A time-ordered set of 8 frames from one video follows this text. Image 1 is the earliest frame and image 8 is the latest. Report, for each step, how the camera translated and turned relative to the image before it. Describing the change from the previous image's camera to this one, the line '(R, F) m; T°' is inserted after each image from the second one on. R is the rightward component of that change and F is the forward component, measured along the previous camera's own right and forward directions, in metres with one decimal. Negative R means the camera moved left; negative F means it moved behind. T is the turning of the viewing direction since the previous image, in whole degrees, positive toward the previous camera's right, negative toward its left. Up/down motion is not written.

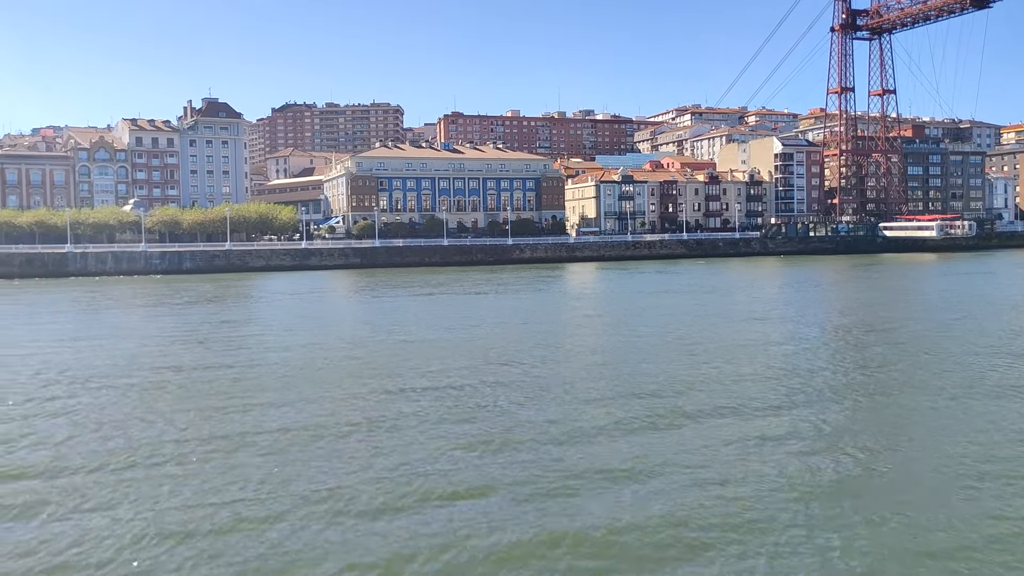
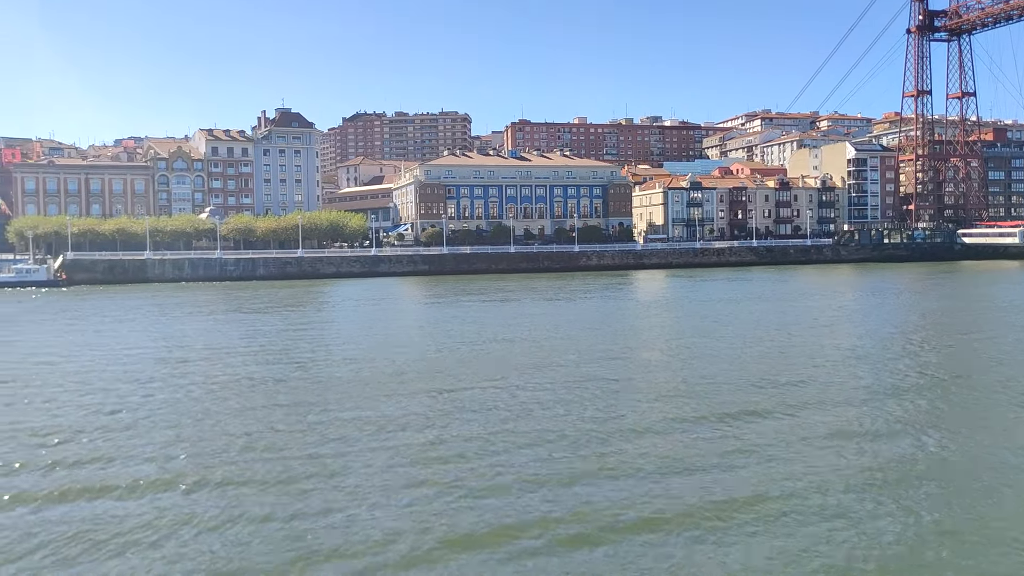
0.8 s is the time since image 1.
(0.0, -0.1) m; -4°
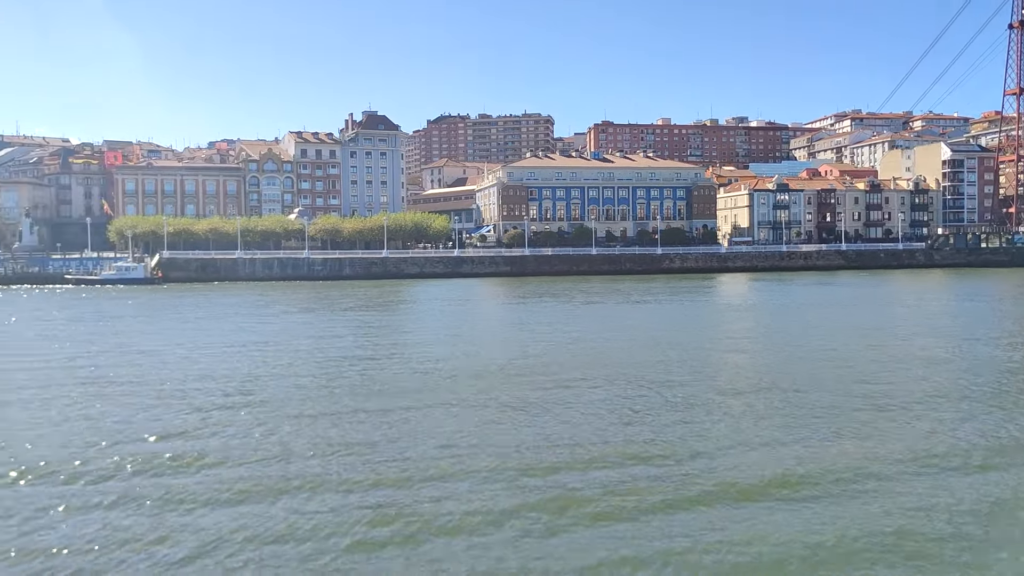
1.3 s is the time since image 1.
(+0.1, -0.1) m; -5°
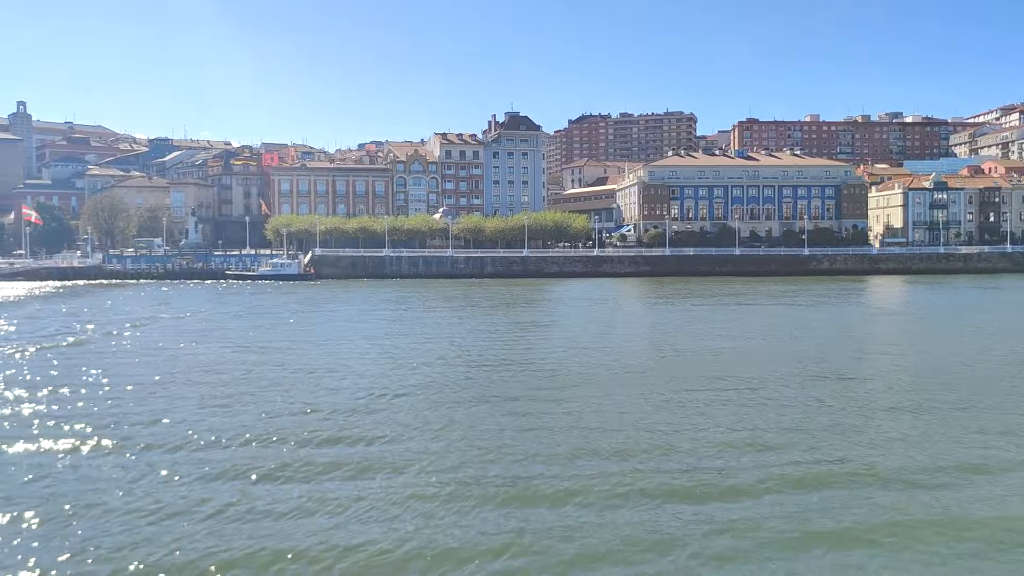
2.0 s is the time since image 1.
(+0.9, -0.1) m; -9°
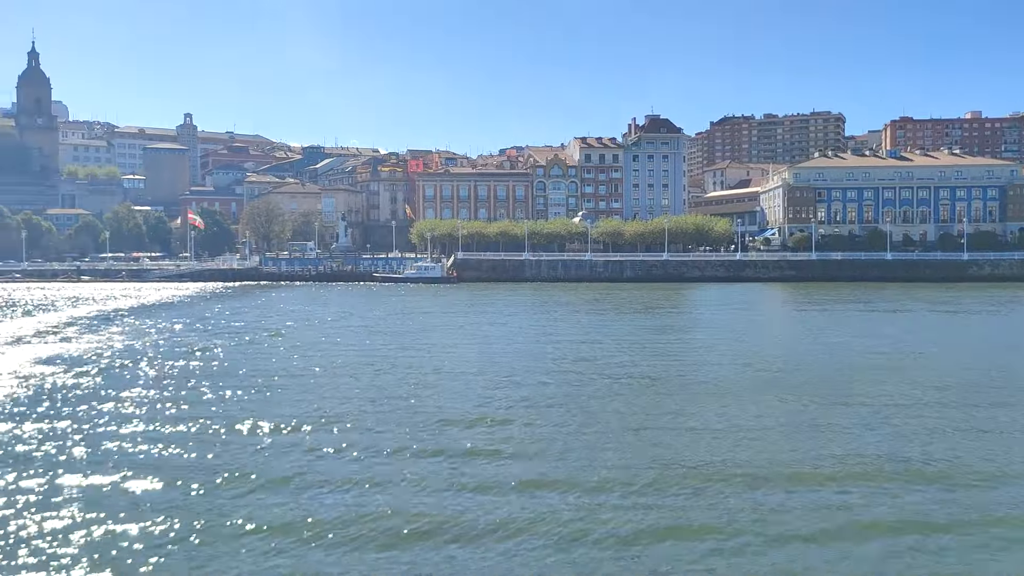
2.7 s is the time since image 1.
(0.0, -0.4) m; -8°
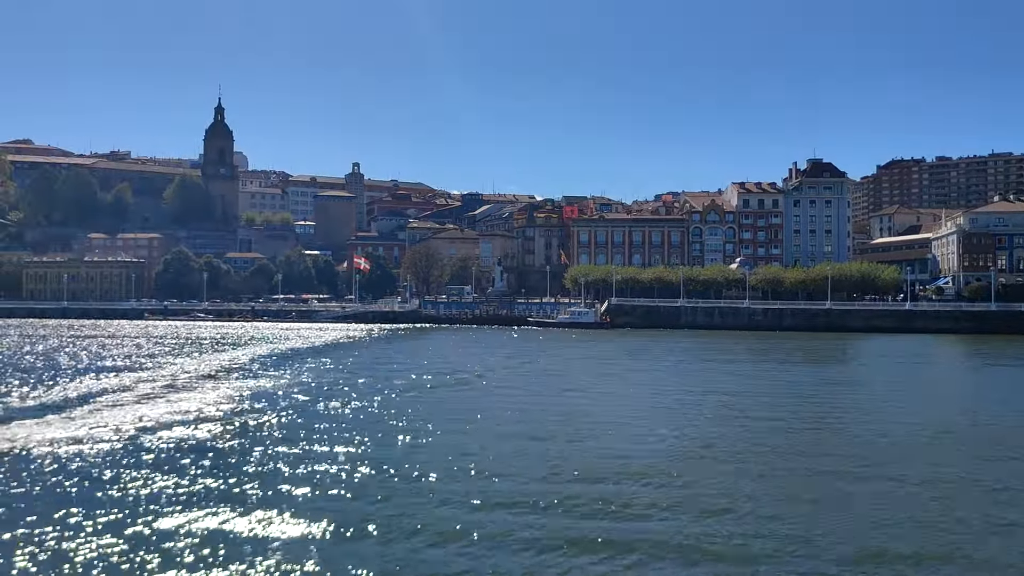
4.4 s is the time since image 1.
(+0.1, -0.2) m; -9°
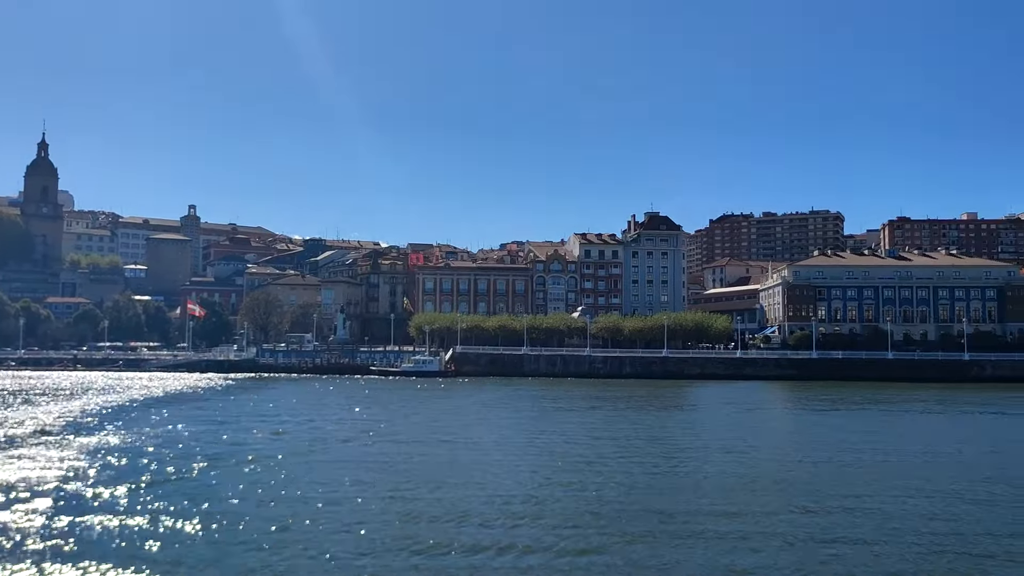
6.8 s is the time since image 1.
(+0.1, +0.6) m; +9°
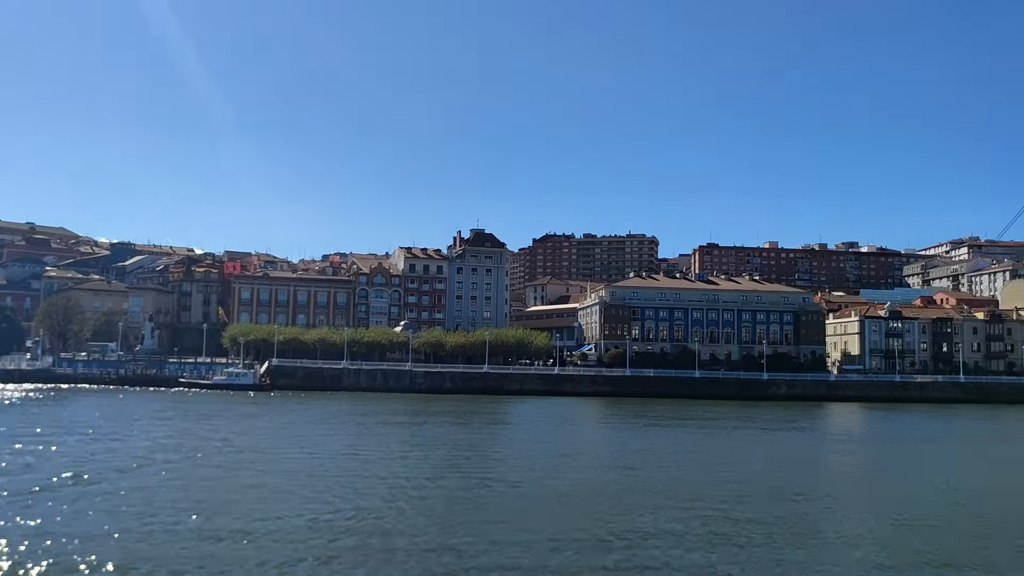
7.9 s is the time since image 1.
(+0.2, +0.2) m; +11°
